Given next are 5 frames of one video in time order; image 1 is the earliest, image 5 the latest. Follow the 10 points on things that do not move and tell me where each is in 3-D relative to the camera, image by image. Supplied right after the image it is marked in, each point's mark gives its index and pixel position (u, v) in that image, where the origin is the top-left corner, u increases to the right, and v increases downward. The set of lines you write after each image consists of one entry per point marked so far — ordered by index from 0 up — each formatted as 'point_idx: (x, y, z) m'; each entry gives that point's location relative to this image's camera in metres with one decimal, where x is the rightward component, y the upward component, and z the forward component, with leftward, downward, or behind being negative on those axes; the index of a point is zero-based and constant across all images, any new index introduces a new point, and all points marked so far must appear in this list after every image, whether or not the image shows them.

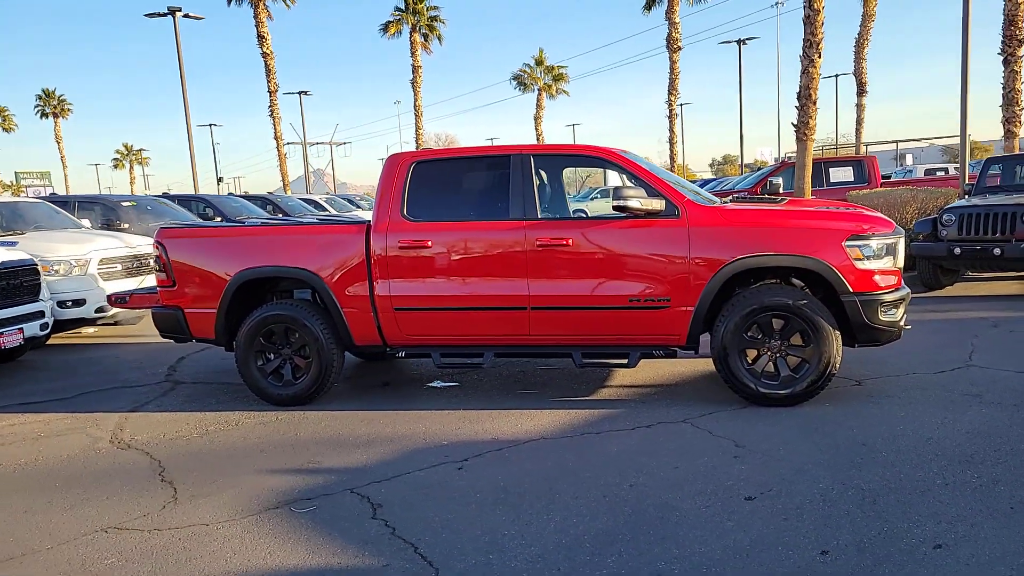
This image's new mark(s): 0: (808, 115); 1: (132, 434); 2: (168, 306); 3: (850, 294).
0: (+5.4, +3.1, +13.2) m
1: (-2.6, -1.0, +5.1) m
2: (-2.7, -0.1, +5.9) m
3: (+2.2, 0.0, +4.7) m
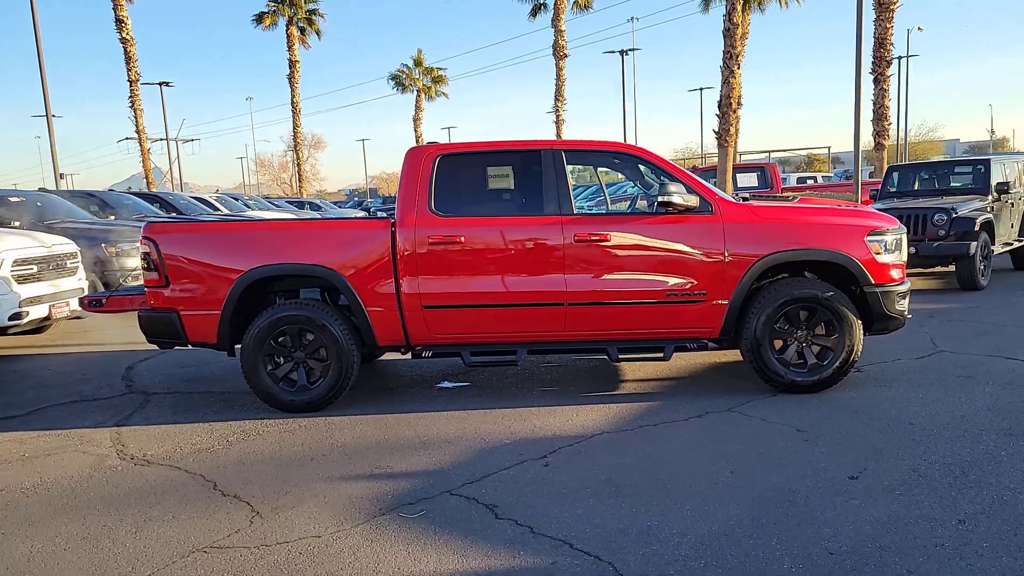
0: (+4.1, +3.1, +14.0) m
1: (-2.3, -1.0, +4.6) m
2: (-2.5, -0.1, +5.3) m
3: (+2.5, 0.0, +5.1) m
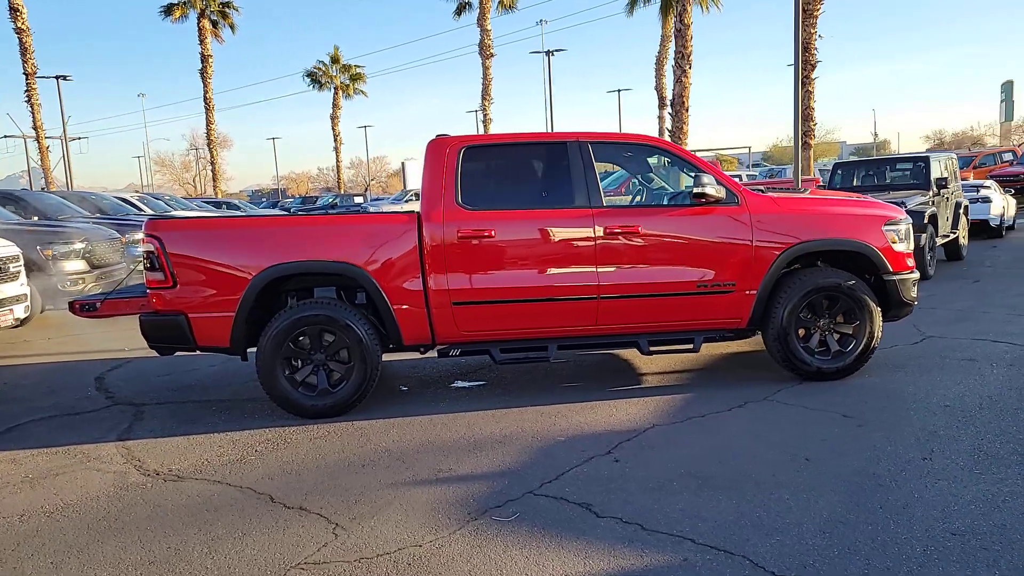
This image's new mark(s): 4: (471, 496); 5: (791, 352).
0: (+3.3, +3.2, +14.3) m
1: (-2.0, -1.0, +4.3) m
2: (-2.3, -0.2, +5.0) m
3: (+2.7, +0.1, +5.2) m
4: (-0.2, -1.0, +3.5) m
5: (+2.0, -0.5, +5.2) m
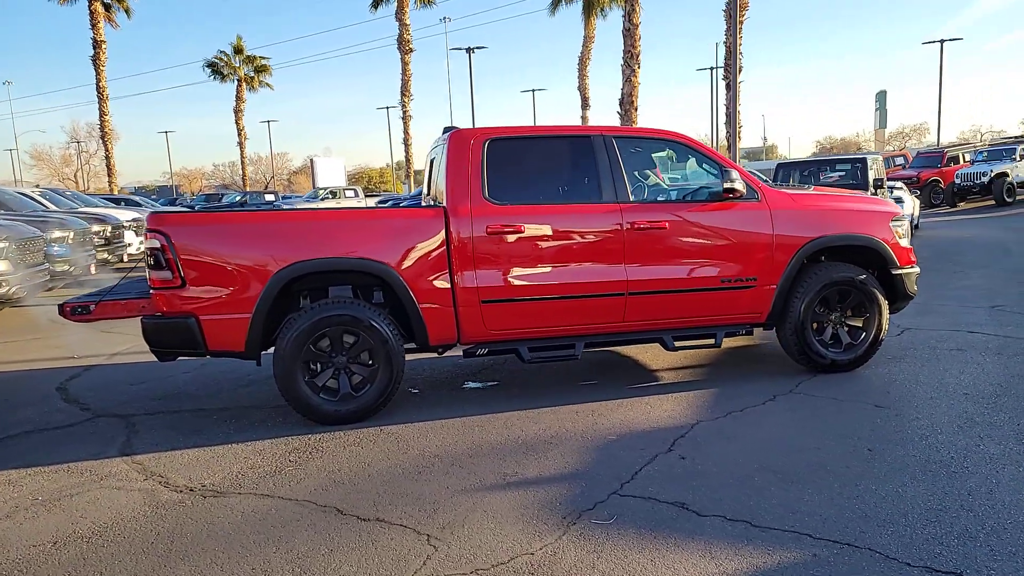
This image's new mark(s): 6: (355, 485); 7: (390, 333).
0: (+2.3, +3.3, +14.5) m
1: (-1.7, -1.0, +3.9) m
2: (-2.1, -0.2, +4.6) m
3: (+2.8, +0.1, +5.5) m
4: (+0.2, -1.0, +3.4) m
5: (+2.1, -0.4, +5.3) m
6: (-0.8, -1.0, +3.7) m
7: (-0.8, -0.3, +4.8) m
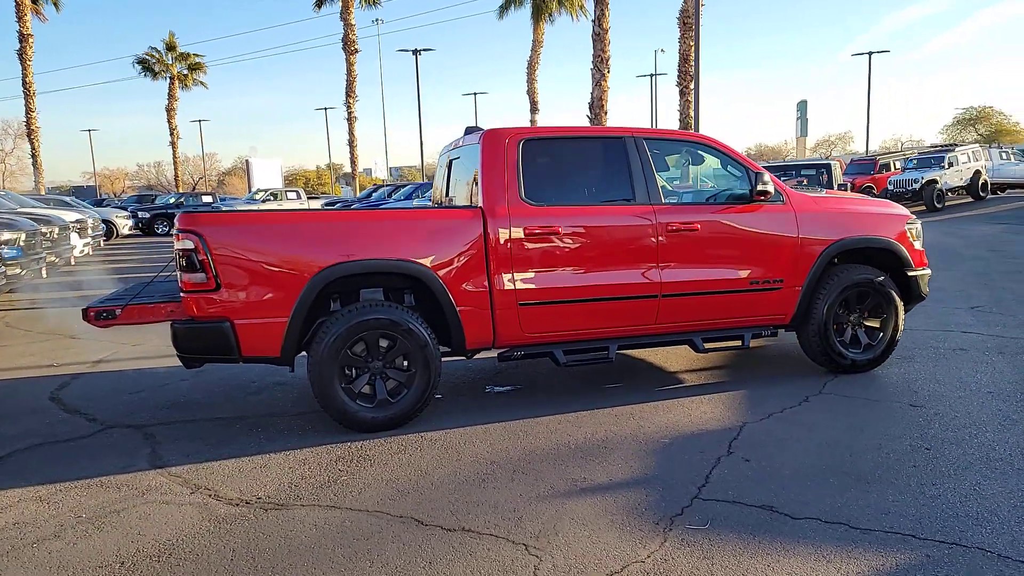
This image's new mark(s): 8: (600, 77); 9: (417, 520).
0: (+1.7, +3.2, +14.6) m
1: (-1.4, -1.0, +3.7) m
2: (-1.8, -0.2, +4.3) m
3: (+3.0, +0.1, +5.6) m
4: (+0.6, -1.0, +3.4) m
5: (+2.3, -0.4, +5.5) m
6: (-0.4, -1.0, +3.6) m
7: (-0.5, -0.3, +4.7) m
8: (+1.7, +4.1, +14.4) m
9: (-0.4, -1.0, +3.3) m
